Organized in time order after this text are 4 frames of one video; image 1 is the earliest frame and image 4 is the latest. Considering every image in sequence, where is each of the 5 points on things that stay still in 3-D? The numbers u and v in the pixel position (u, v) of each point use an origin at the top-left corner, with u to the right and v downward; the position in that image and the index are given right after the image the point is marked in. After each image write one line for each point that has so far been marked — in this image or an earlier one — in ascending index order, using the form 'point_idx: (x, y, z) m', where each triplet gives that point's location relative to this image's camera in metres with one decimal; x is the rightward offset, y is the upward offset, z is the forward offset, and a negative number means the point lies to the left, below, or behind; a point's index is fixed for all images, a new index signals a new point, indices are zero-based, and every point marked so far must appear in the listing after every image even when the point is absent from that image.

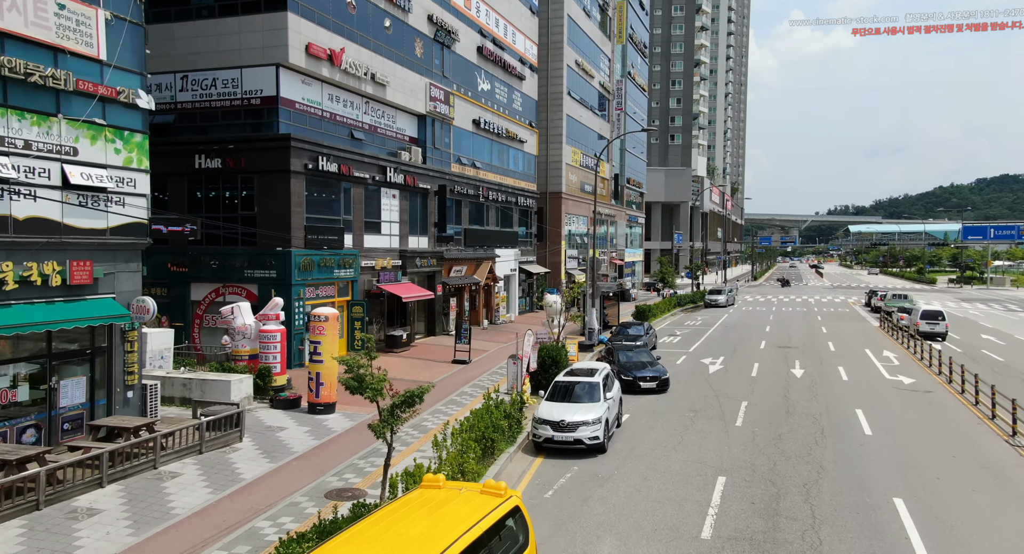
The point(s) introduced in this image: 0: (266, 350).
0: (-6.5, -1.9, +19.8) m
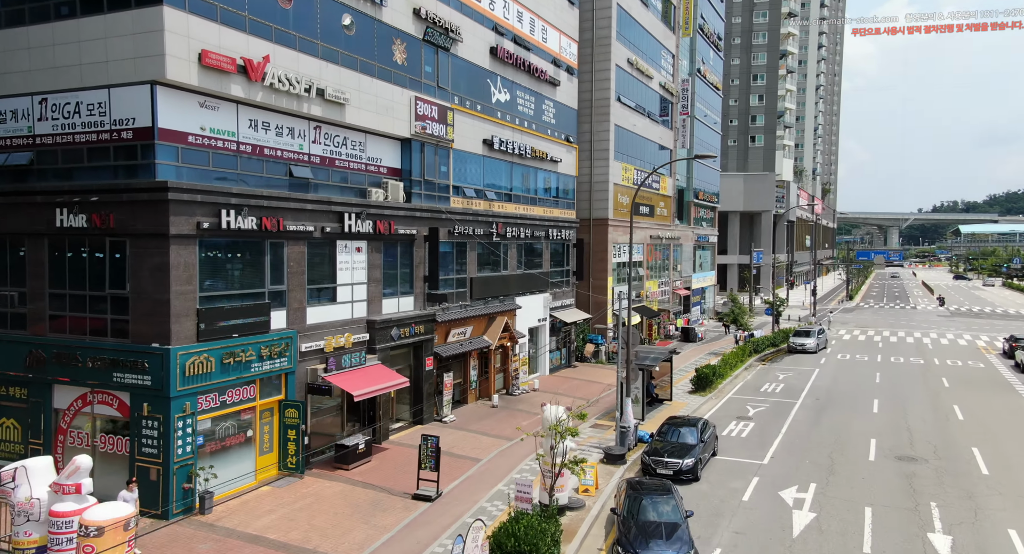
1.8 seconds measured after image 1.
0: (-7.6, -4.5, +12.3) m
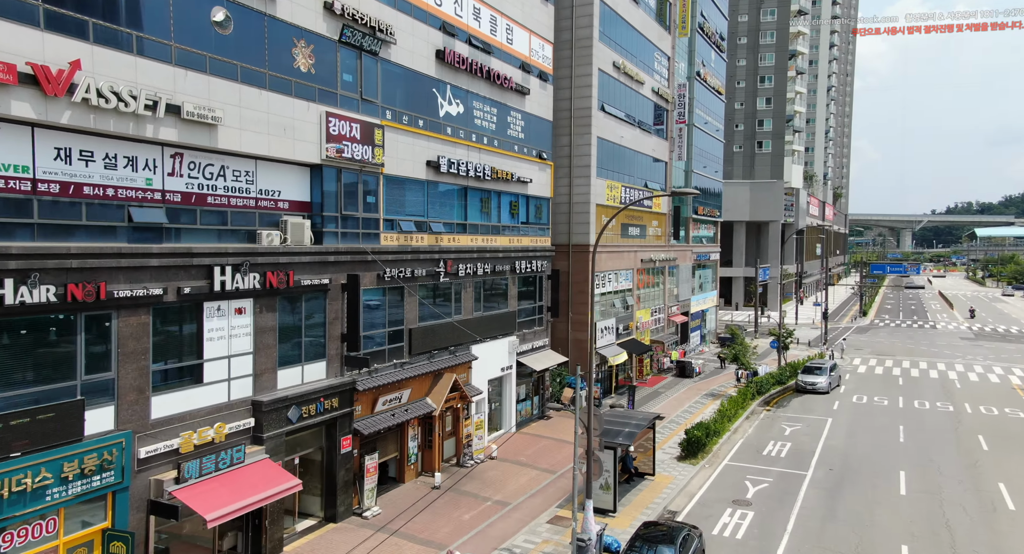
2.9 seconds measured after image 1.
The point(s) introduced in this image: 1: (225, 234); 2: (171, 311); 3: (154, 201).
0: (-9.6, -6.1, +7.1) m
1: (-7.0, +1.0, +18.2) m
2: (-7.6, -0.8, +16.5) m
3: (-7.9, +1.7, +16.4) m
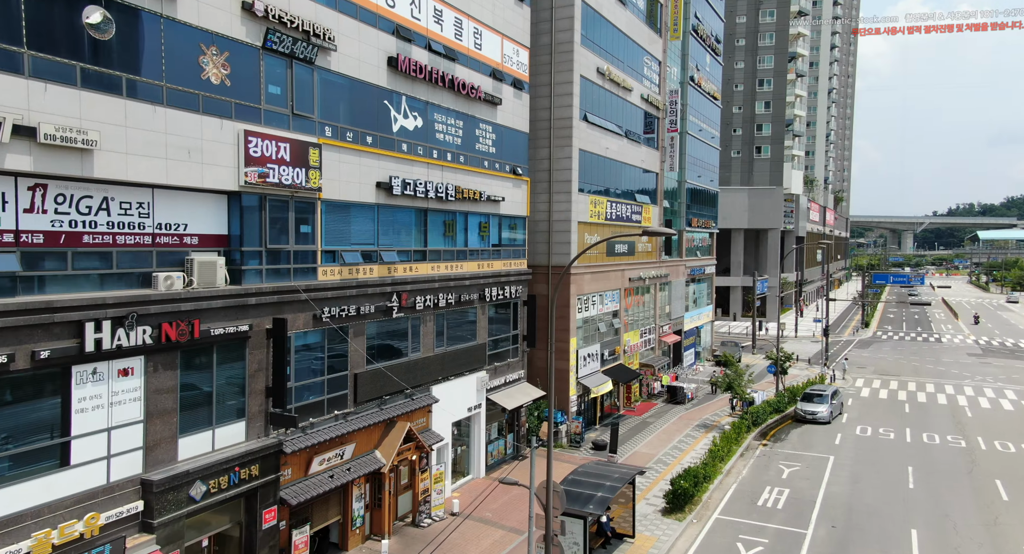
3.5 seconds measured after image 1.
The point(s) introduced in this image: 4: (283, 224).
0: (-10.8, -7.2, +4.1) m
1: (-8.2, -0.1, +15.2) m
2: (-8.8, -1.9, +13.5) m
3: (-9.1, +0.6, +13.4) m
4: (-5.9, +1.3, +19.2) m
